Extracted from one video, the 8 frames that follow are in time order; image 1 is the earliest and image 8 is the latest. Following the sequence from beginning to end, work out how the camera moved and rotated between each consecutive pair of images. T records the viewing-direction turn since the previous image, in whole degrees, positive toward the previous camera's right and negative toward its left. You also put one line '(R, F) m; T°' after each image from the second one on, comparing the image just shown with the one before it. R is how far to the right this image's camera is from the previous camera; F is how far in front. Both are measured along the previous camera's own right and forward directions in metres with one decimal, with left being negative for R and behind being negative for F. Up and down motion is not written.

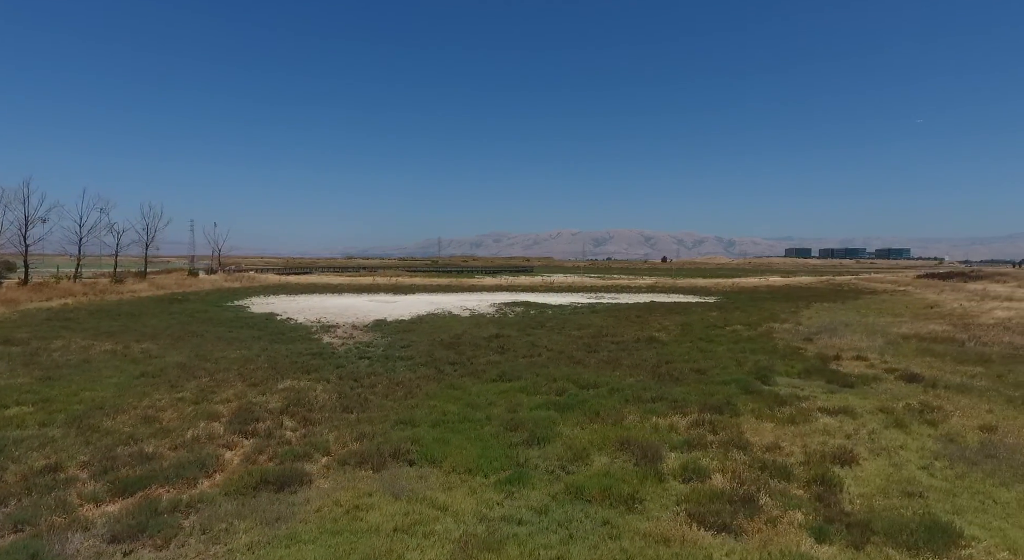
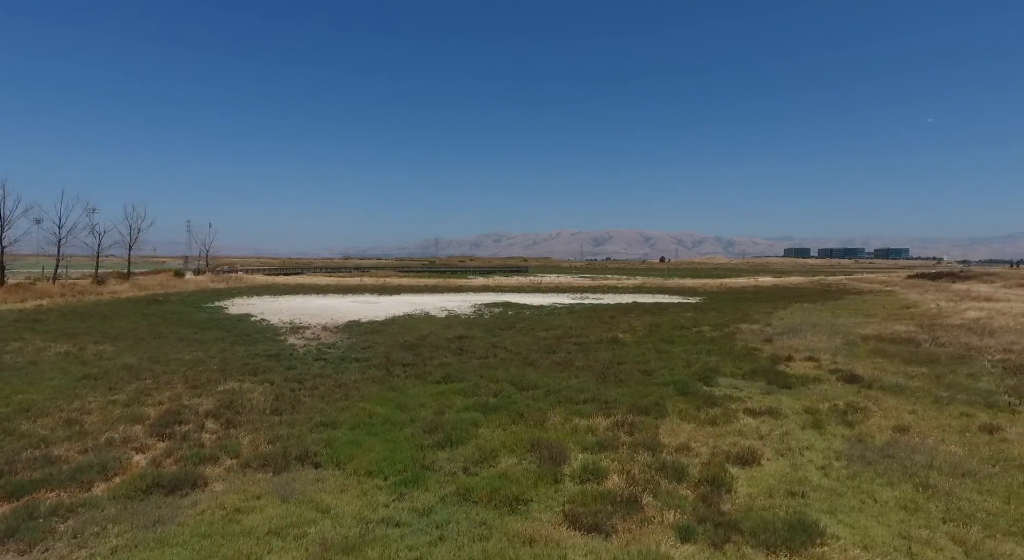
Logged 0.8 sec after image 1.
(+1.4, -0.1) m; +1°
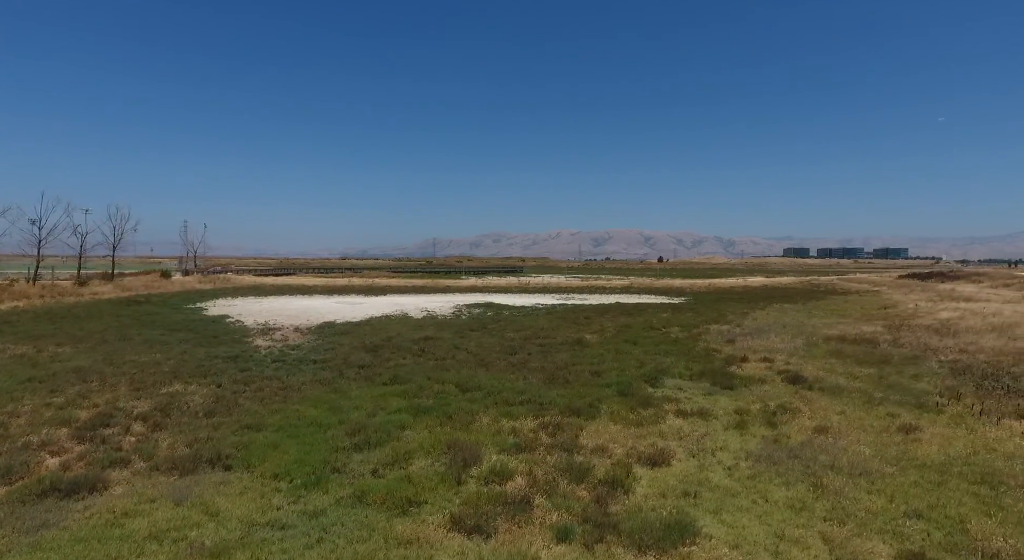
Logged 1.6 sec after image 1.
(+1.3, -0.1) m; +1°
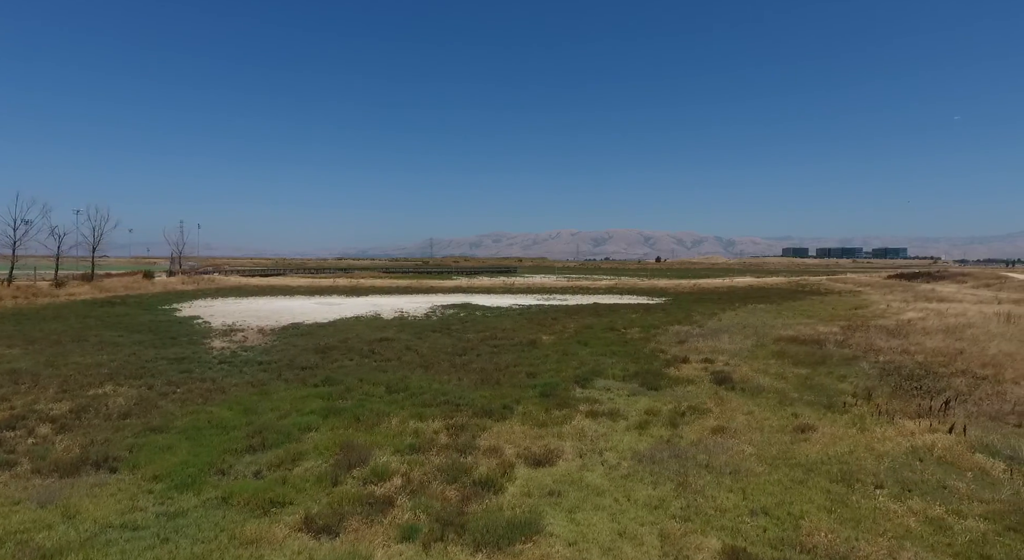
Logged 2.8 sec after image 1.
(+1.7, -0.2) m; +1°
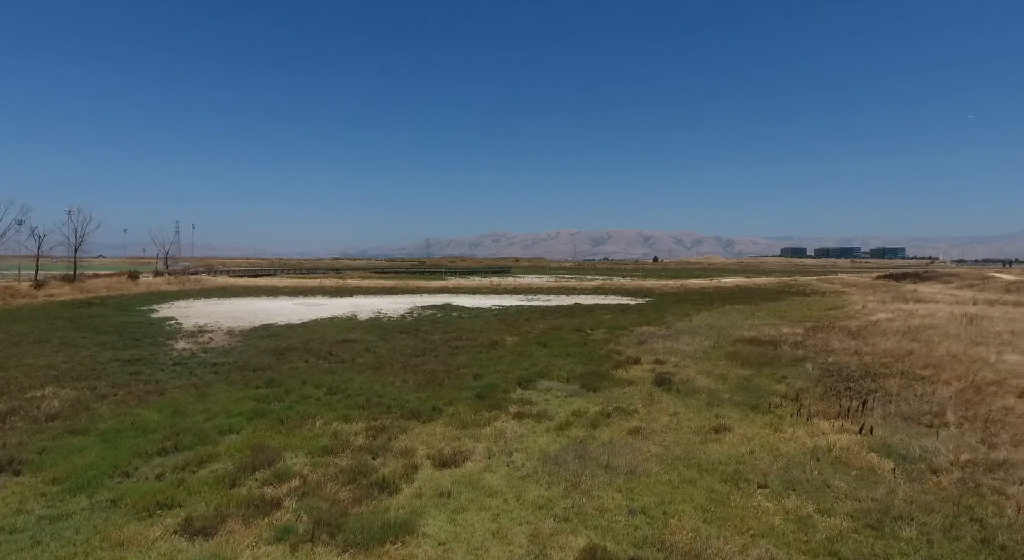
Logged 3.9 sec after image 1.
(+1.4, -0.1) m; +1°
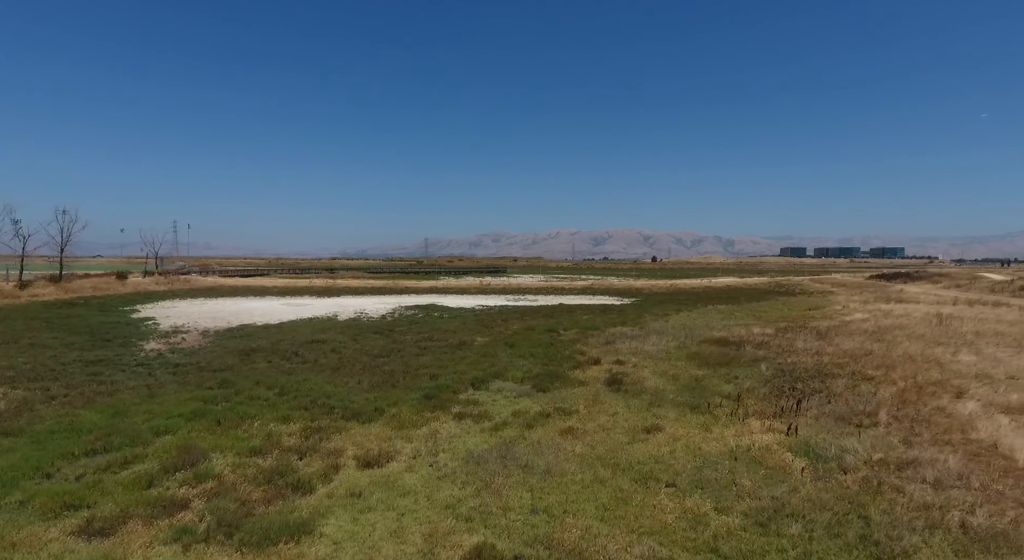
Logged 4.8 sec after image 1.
(+1.2, -0.1) m; +1°
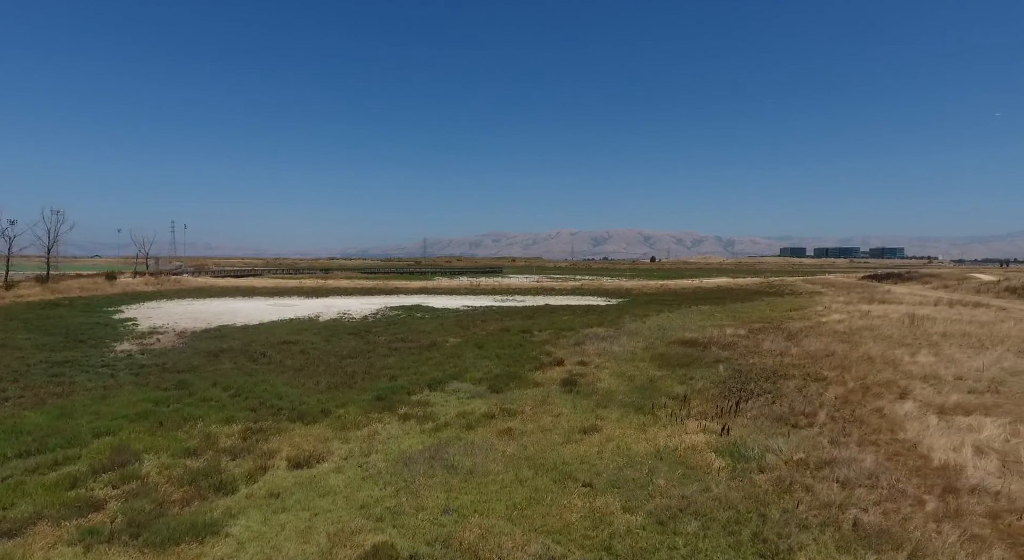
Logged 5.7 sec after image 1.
(+1.1, -0.1) m; 0°
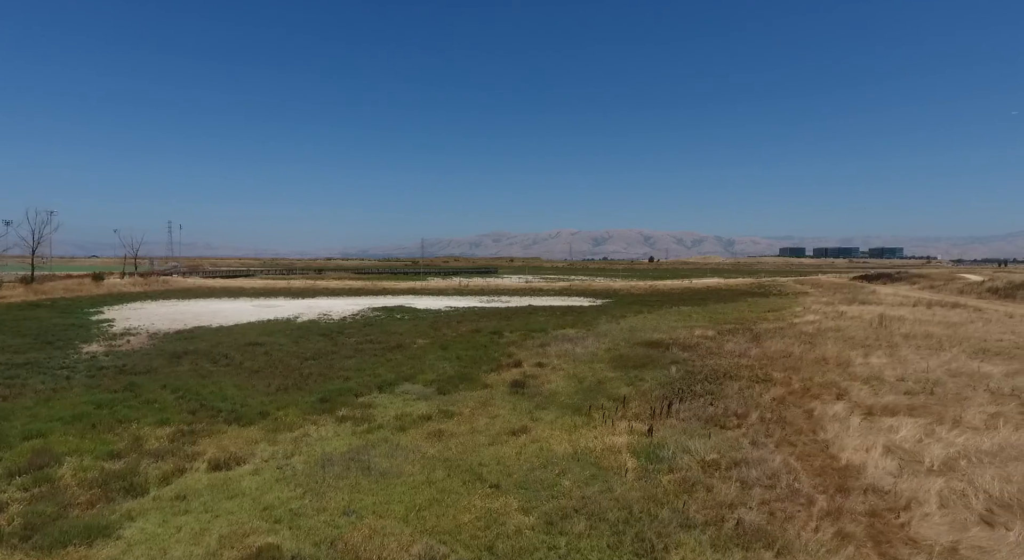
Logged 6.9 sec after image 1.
(+1.3, -0.1) m; +1°
